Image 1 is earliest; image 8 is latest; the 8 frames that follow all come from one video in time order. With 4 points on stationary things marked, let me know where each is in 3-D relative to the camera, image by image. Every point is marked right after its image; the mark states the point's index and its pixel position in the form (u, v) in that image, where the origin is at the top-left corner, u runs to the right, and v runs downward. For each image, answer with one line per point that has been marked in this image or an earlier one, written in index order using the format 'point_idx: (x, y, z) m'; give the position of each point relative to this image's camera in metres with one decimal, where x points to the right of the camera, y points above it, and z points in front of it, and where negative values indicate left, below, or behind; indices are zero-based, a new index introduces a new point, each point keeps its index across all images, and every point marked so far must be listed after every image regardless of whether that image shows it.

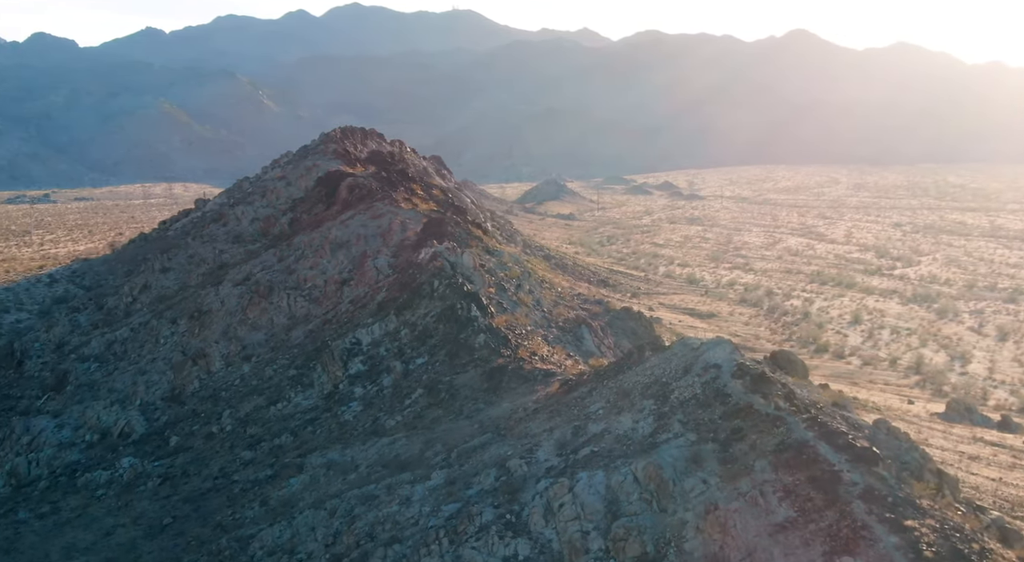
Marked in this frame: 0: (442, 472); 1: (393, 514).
0: (-1.3, -3.3, +18.2) m
1: (-2.1, -3.8, +17.6) m
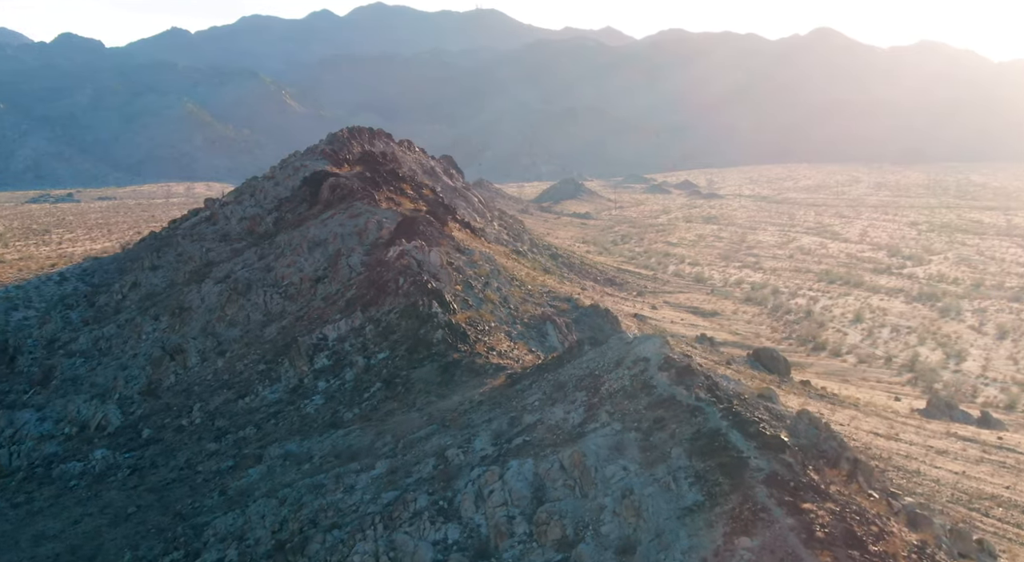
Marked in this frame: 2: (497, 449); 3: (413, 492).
0: (-2.3, -3.2, +19.0) m
1: (-3.1, -3.8, +18.4) m
2: (-0.4, -2.9, +18.3) m
3: (-1.8, -3.6, +17.8) m
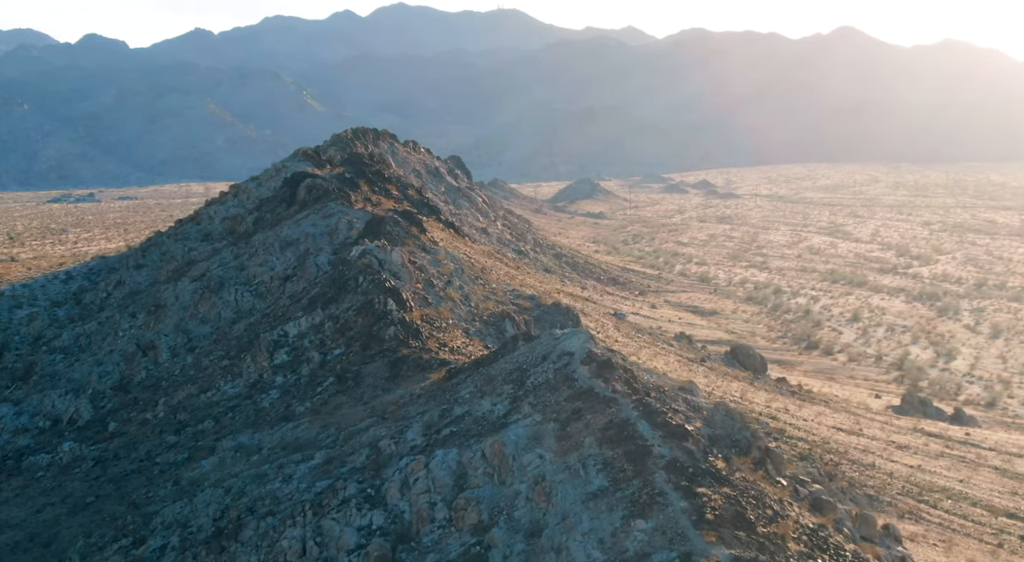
0: (-3.5, -3.2, +19.8) m
1: (-4.4, -3.8, +19.2) m
2: (-1.6, -2.8, +19.2) m
3: (-3.1, -3.5, +18.7) m
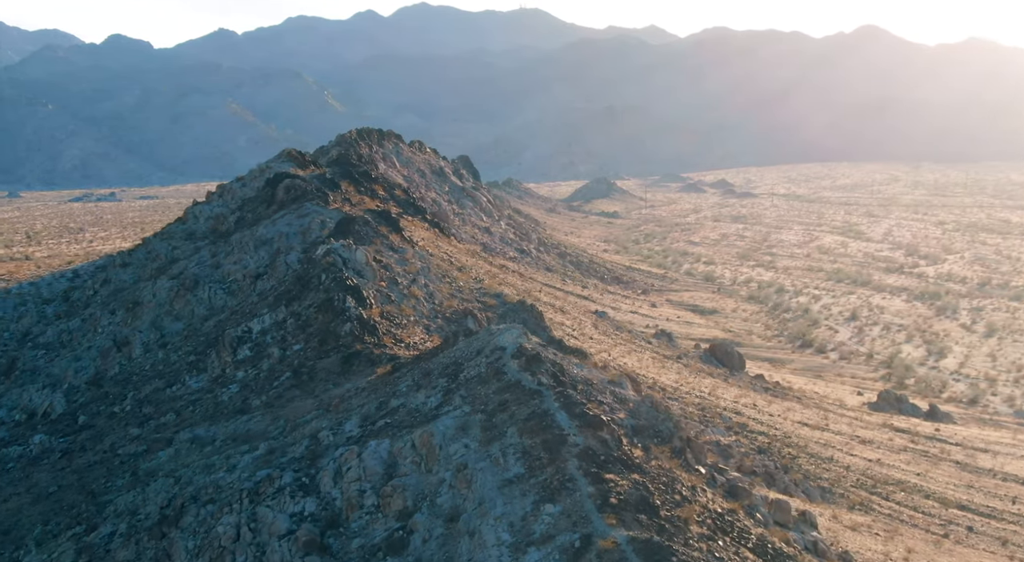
0: (-4.7, -3.1, +20.6) m
1: (-5.5, -3.7, +20.0) m
2: (-2.8, -2.8, +19.9) m
3: (-4.3, -3.5, +19.4) m
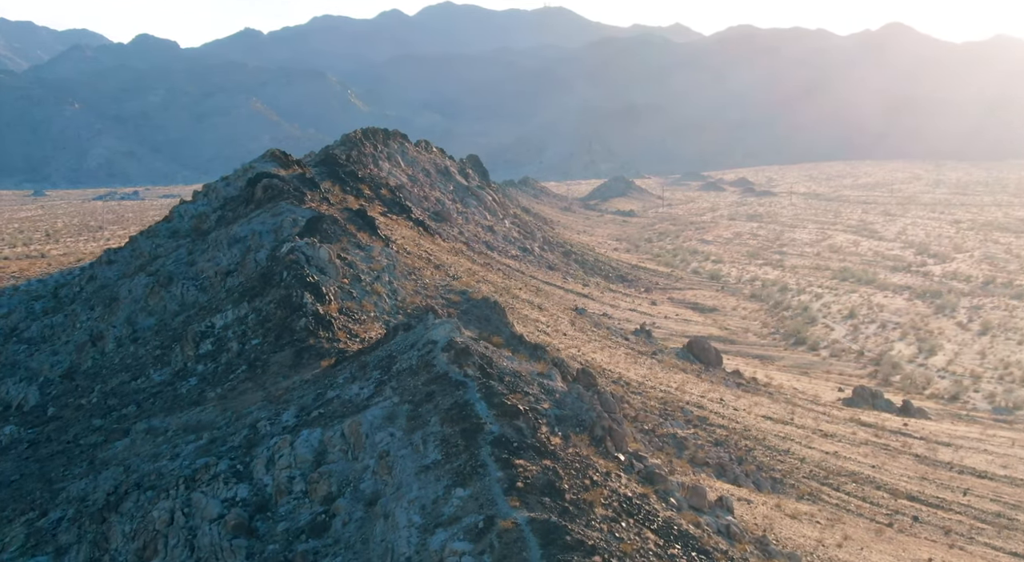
0: (-6.0, -3.0, +21.4) m
1: (-6.8, -3.6, +20.8) m
2: (-4.1, -2.7, +20.7) m
3: (-5.5, -3.4, +20.3) m
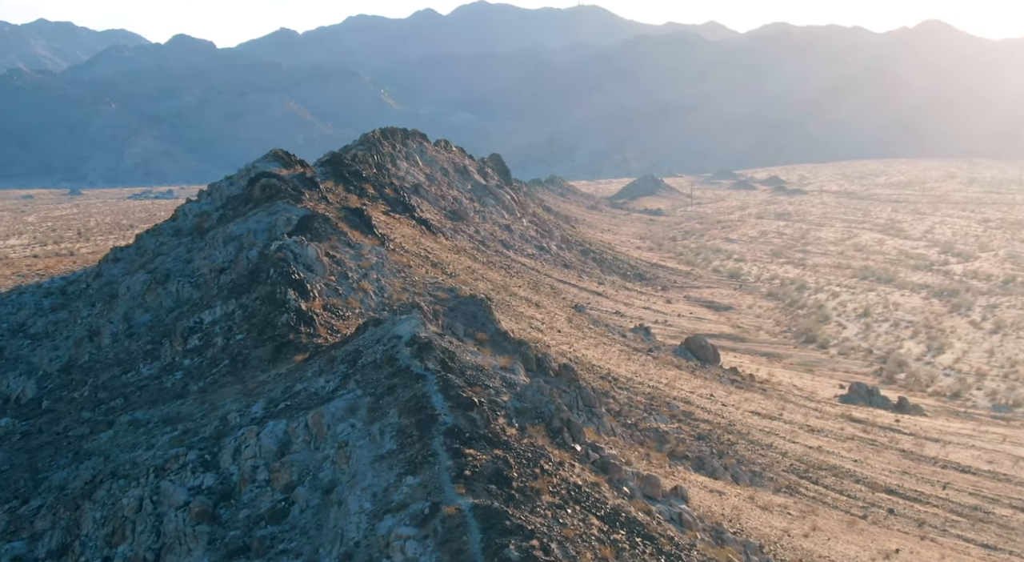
0: (-6.7, -3.0, +22.1) m
1: (-7.5, -3.6, +21.6) m
2: (-4.8, -2.6, +21.4) m
3: (-6.3, -3.3, +21.0) m
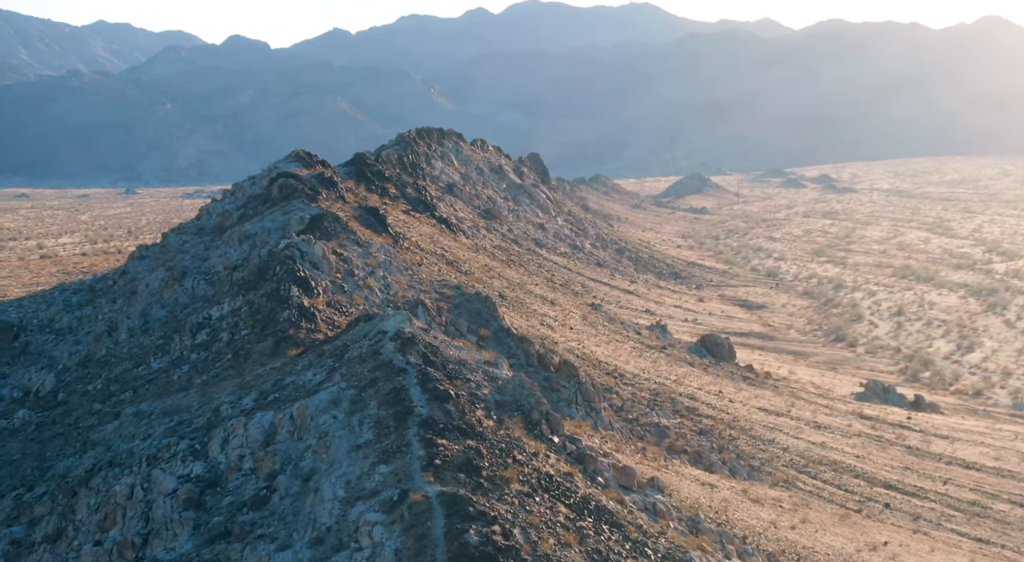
0: (-7.0, -2.9, +23.0) m
1: (-7.9, -3.5, +22.4) m
2: (-5.2, -2.6, +22.2) m
3: (-6.6, -3.3, +21.8) m
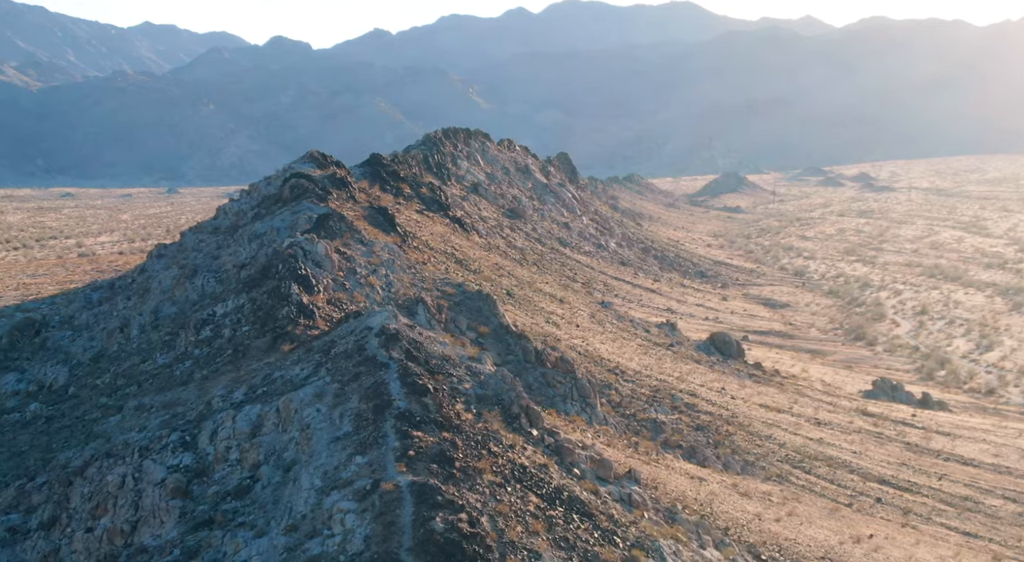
0: (-7.3, -2.9, +23.8) m
1: (-8.2, -3.4, +23.2) m
2: (-5.5, -2.5, +22.9) m
3: (-6.9, -3.2, +22.6) m
